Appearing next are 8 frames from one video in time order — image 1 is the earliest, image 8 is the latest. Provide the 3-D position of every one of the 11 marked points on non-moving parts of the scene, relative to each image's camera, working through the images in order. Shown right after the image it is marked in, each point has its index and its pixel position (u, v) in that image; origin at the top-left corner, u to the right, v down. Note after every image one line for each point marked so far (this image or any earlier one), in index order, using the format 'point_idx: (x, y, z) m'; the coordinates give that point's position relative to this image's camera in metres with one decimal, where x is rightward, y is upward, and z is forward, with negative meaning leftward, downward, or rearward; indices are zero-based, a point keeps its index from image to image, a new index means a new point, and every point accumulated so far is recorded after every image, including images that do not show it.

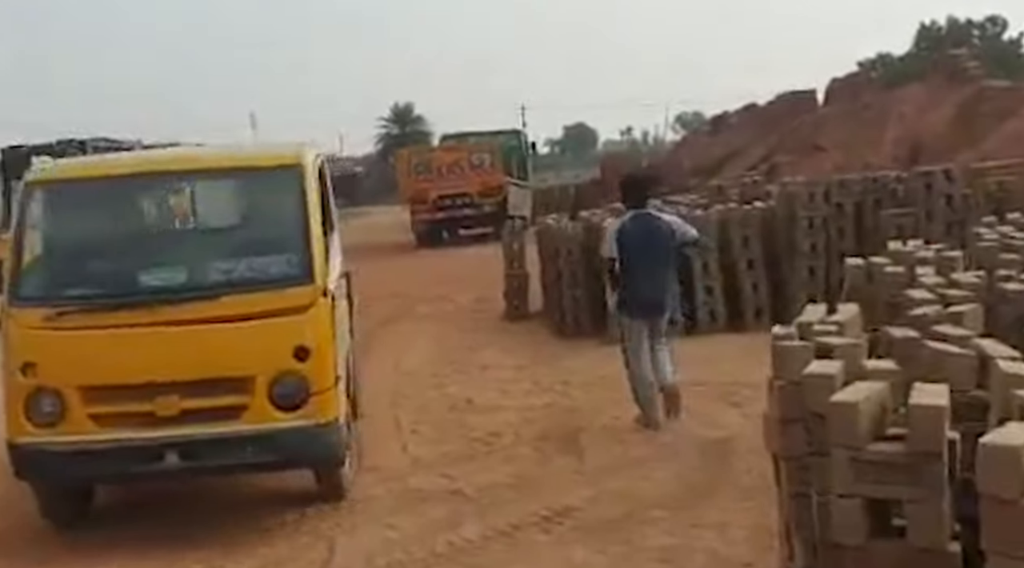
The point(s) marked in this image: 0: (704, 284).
0: (+1.8, 0.0, +11.0) m
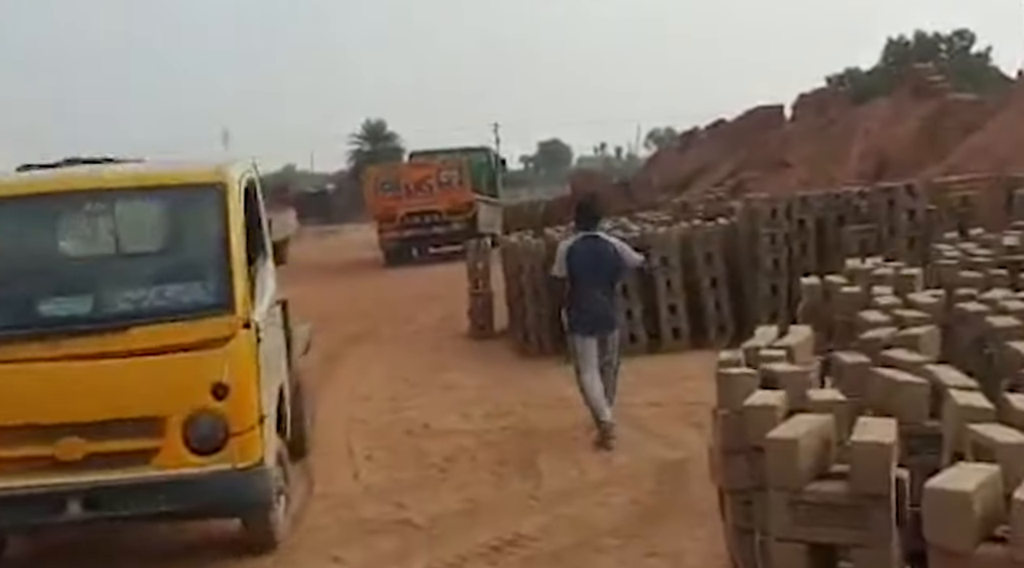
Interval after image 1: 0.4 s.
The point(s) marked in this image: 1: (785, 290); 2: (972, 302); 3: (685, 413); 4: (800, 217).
0: (+1.5, -0.2, +10.9) m
1: (+2.5, -0.1, +10.7) m
2: (+2.5, -0.1, +6.3) m
3: (+1.3, -0.9, +8.4) m
4: (+2.7, +0.6, +10.9) m
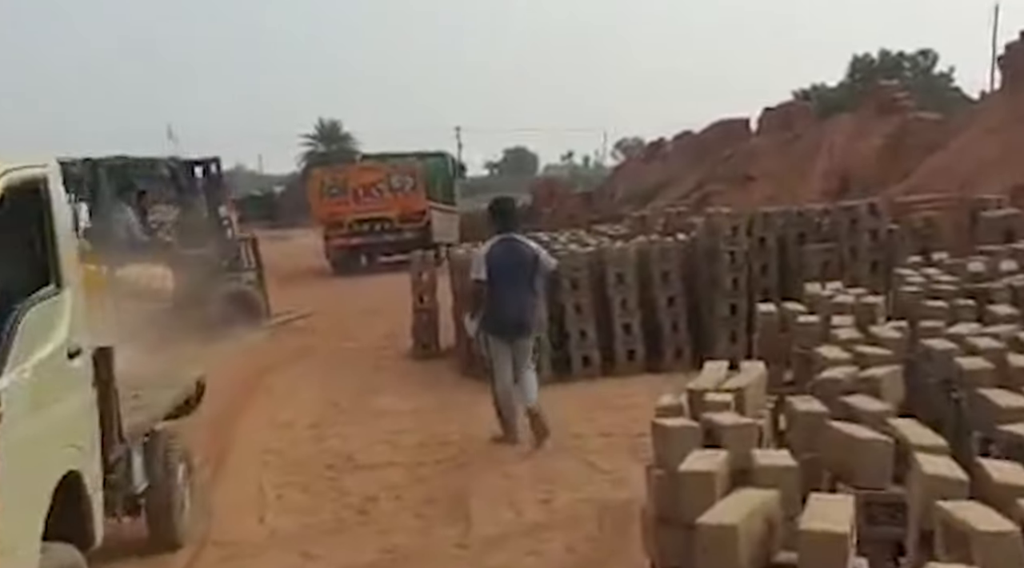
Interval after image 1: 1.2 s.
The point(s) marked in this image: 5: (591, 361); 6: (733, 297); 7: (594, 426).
0: (+1.0, -0.3, +10.1) m
1: (+2.1, -0.2, +10.0) m
2: (+2.1, -0.3, +5.6) m
3: (+0.8, -1.1, +7.7) m
4: (+2.2, +0.4, +10.3) m
5: (+0.7, -0.7, +10.1) m
6: (+2.0, -0.1, +10.0) m
7: (+0.6, -1.0, +8.3) m
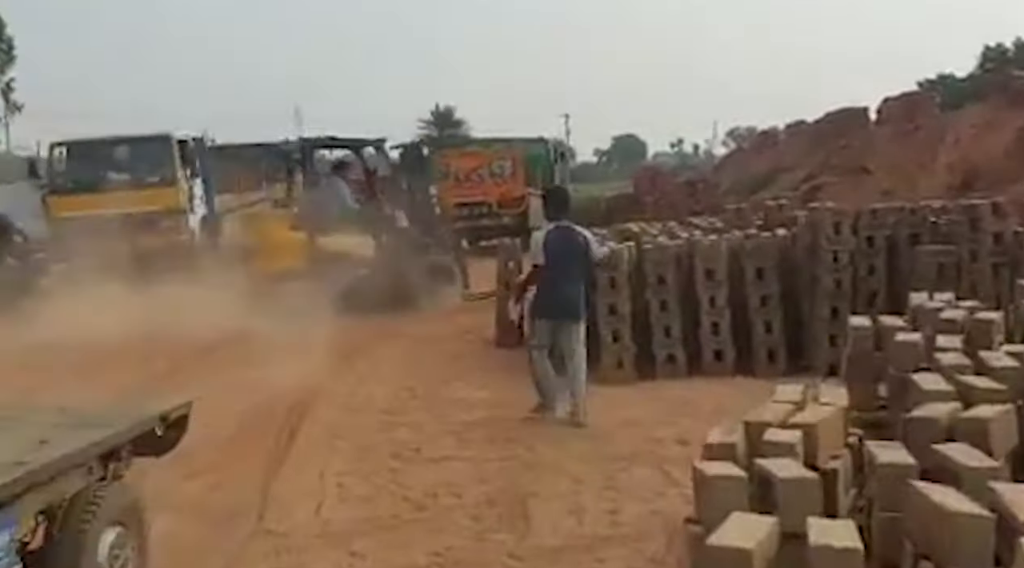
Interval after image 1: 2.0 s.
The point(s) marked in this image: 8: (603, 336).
0: (+1.7, -0.3, +9.7) m
1: (+2.7, -0.2, +9.4) m
2: (+2.4, -0.3, +5.0) m
3: (+1.3, -1.1, +7.2) m
4: (+3.0, +0.4, +9.6) m
5: (+1.4, -0.6, +9.7) m
6: (+2.7, -0.1, +9.4) m
7: (+1.1, -1.0, +7.9) m
8: (+0.8, -0.4, +9.8) m
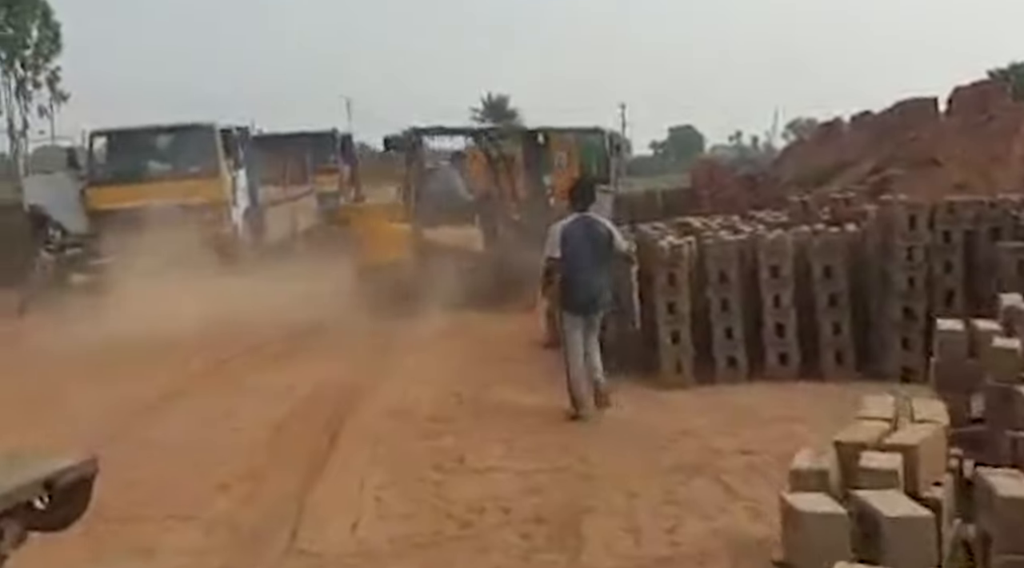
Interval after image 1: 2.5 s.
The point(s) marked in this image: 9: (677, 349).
0: (+2.1, -0.3, +9.1) m
1: (+3.1, -0.2, +8.8) m
2: (+2.6, -0.3, +4.4) m
3: (+1.6, -1.1, +6.7) m
4: (+3.4, +0.4, +9.0) m
5: (+1.8, -0.6, +9.1) m
6: (+3.1, -0.1, +8.8) m
7: (+1.4, -1.0, +7.3) m
8: (+1.2, -0.4, +9.3) m
9: (+1.3, -0.5, +9.2) m
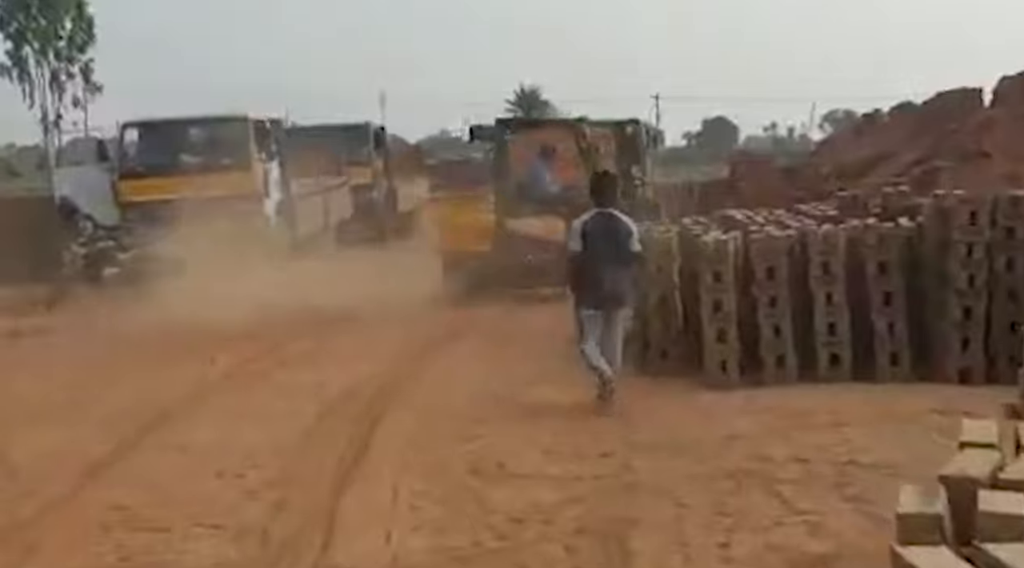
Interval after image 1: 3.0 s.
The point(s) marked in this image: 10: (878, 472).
0: (+2.4, -0.3, +8.7) m
1: (+3.4, -0.2, +8.4) m
2: (+2.8, -0.3, +4.0) m
3: (+1.8, -1.1, +6.3) m
4: (+3.7, +0.5, +8.6) m
5: (+2.1, -0.6, +8.7) m
6: (+3.3, -0.1, +8.4) m
7: (+1.7, -1.0, +7.0) m
8: (+1.5, -0.4, +8.9) m
9: (+1.6, -0.5, +8.8) m
10: (+2.0, -1.0, +6.3) m
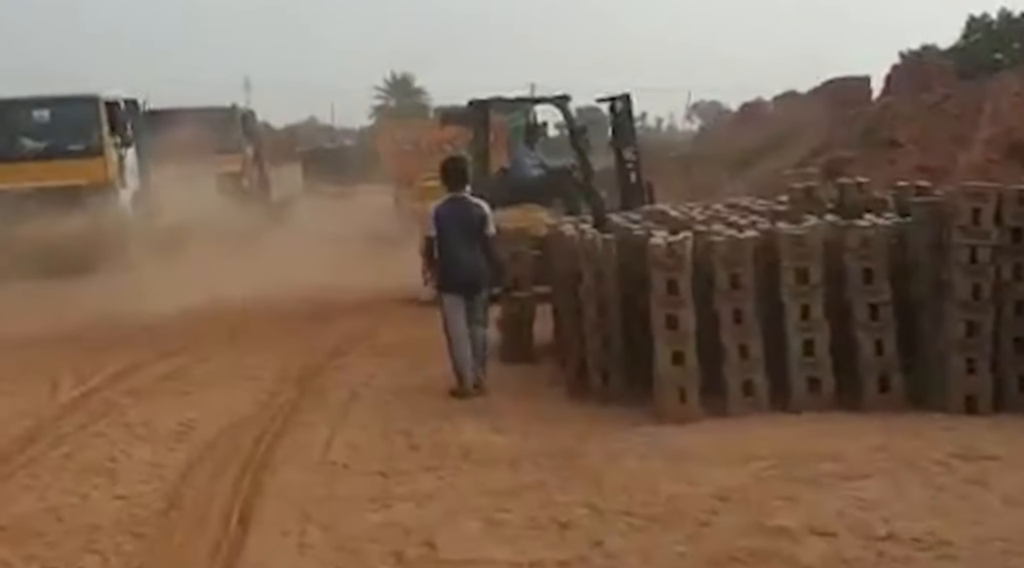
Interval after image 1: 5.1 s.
0: (+1.9, -0.3, +7.3) m
1: (+2.9, -0.3, +7.1) m
2: (+2.8, -0.5, +2.7) m
3: (+1.6, -1.2, +4.9) m
4: (+3.2, +0.4, +7.3) m
5: (+1.6, -0.7, +7.3) m
6: (+2.8, -0.2, +7.1) m
7: (+1.4, -1.1, +5.5) m
8: (+1.0, -0.5, +7.4) m
9: (+1.1, -0.6, +7.3) m
10: (+1.8, -1.1, +4.9) m
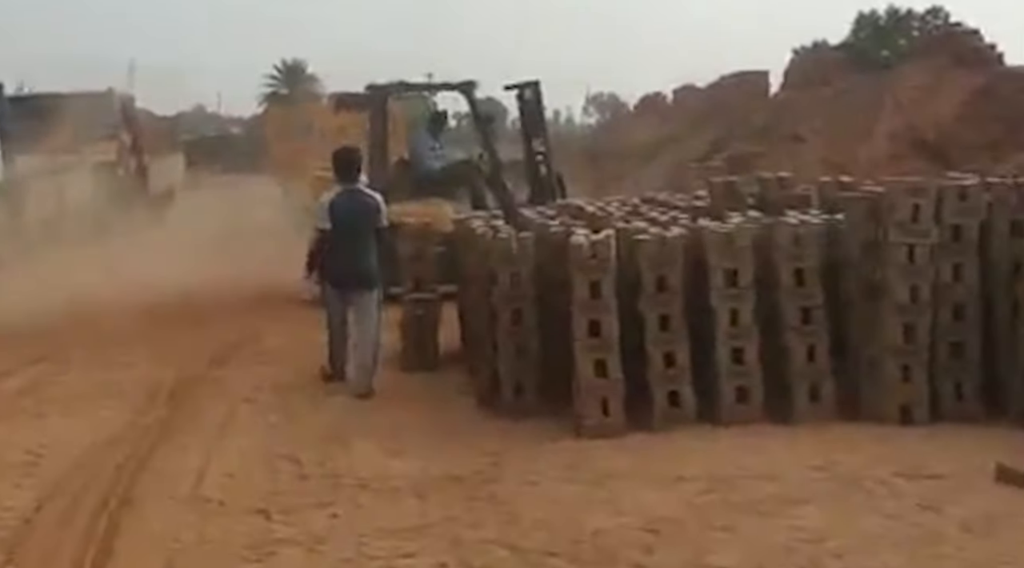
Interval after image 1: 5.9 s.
0: (+1.3, -0.4, +6.7) m
1: (+2.4, -0.3, +6.6) m
2: (+2.6, -0.5, +2.2) m
3: (+1.2, -1.2, +4.3) m
4: (+2.6, +0.4, +6.9) m
5: (+1.0, -0.7, +6.7) m
6: (+2.3, -0.2, +6.6) m
7: (+1.0, -1.1, +4.9) m
8: (+0.4, -0.5, +6.7) m
9: (+0.5, -0.6, +6.7) m
10: (+1.4, -1.2, +4.3) m
